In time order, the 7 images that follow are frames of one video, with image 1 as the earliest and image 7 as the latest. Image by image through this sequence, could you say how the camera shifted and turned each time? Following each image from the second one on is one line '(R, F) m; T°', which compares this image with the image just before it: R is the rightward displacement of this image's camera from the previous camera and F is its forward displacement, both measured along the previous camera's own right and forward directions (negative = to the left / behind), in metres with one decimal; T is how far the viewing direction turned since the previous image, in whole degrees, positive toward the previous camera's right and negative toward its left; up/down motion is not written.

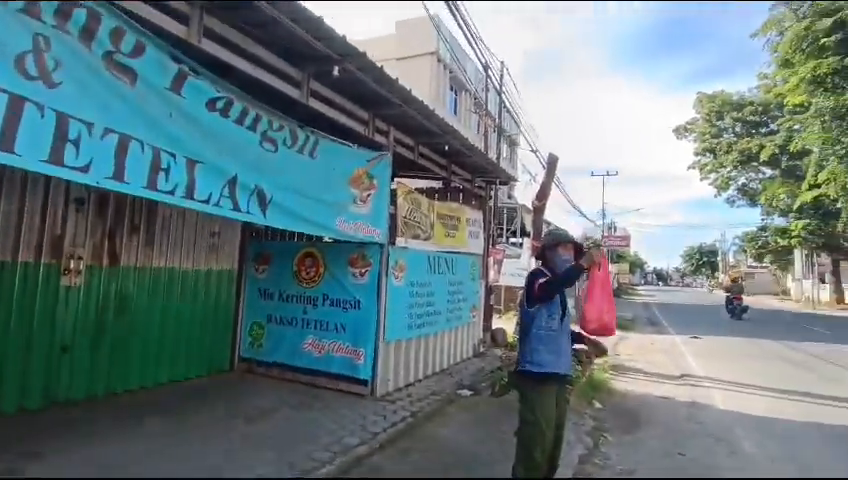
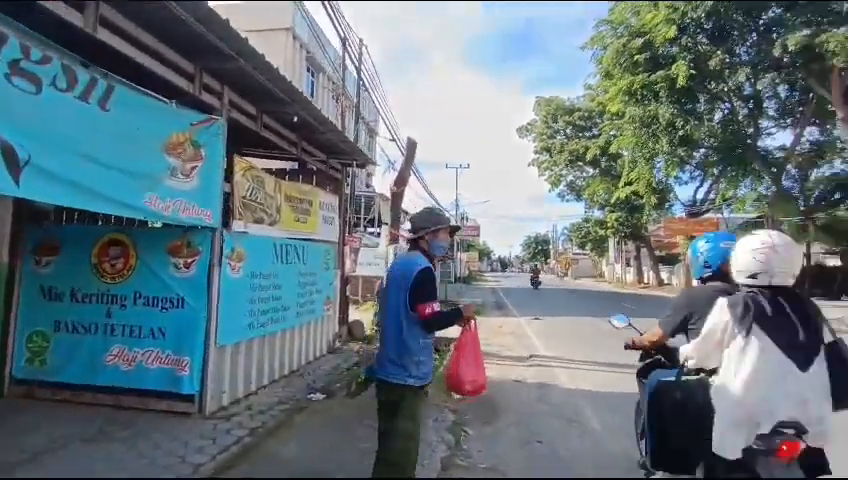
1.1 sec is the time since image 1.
(+0.2, +0.5) m; +14°
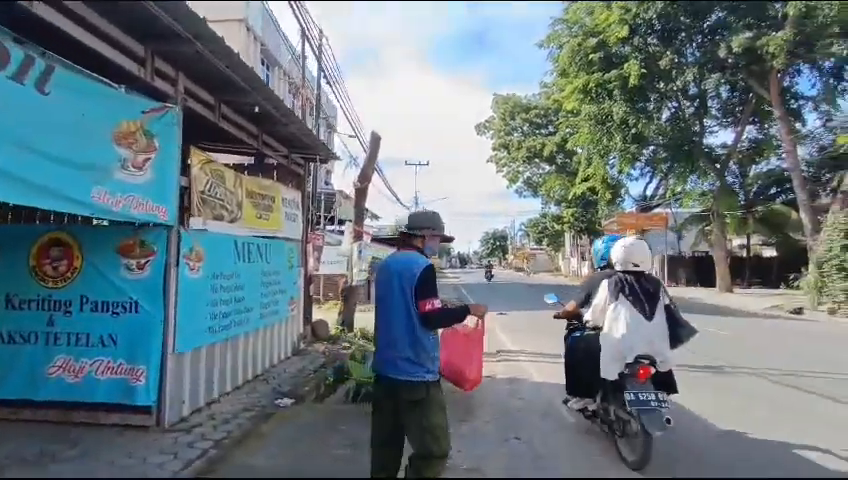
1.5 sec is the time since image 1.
(-0.1, +0.1) m; +5°
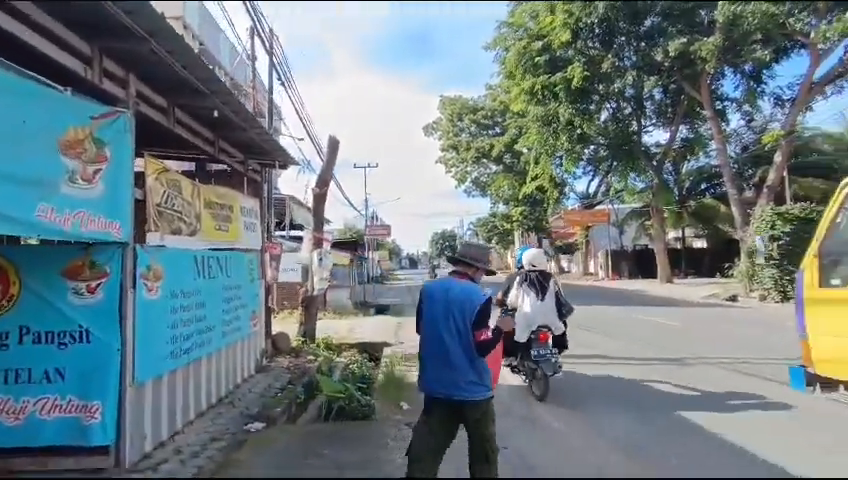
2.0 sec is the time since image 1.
(-0.3, +0.2) m; +6°
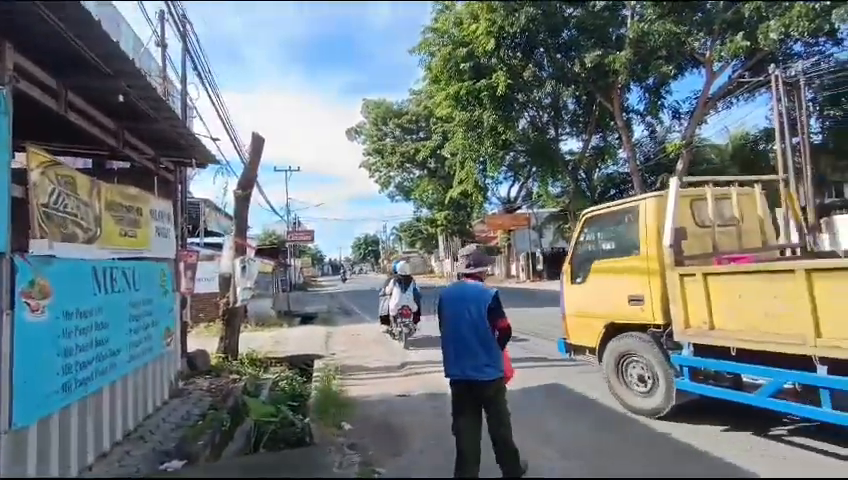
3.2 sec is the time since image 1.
(-0.2, +0.4) m; +9°
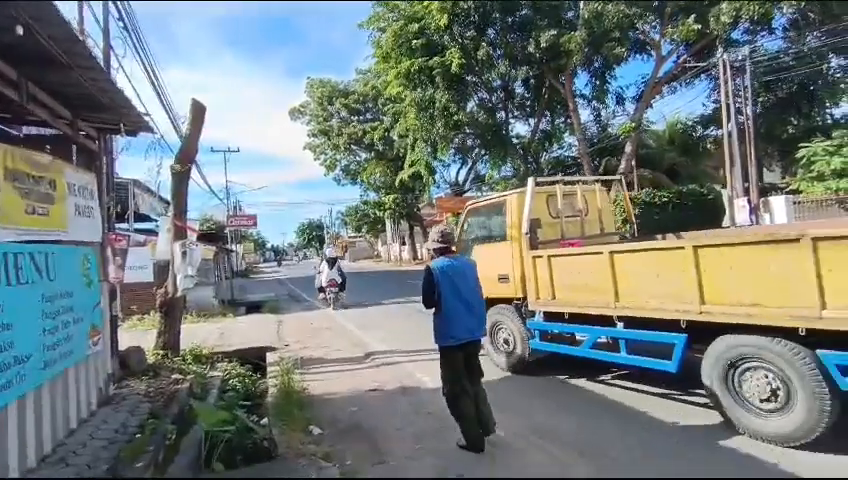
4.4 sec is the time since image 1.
(-0.3, +0.6) m; +7°
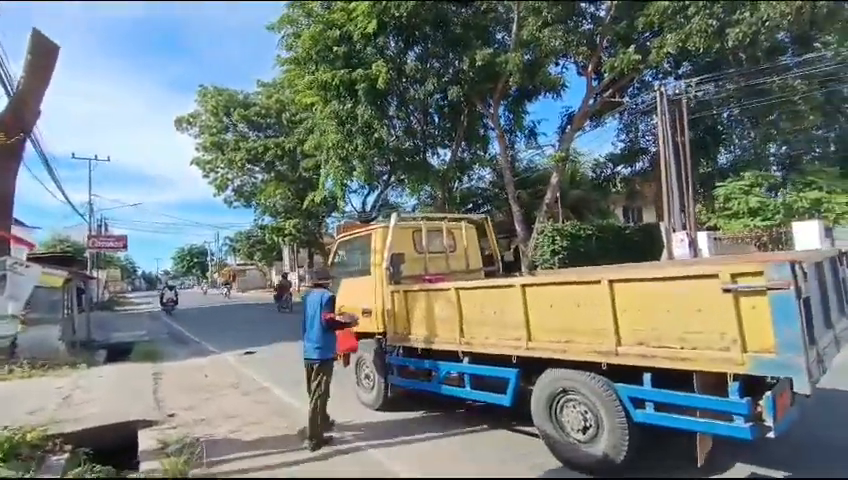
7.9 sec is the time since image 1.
(-0.8, +2.1) m; +13°
